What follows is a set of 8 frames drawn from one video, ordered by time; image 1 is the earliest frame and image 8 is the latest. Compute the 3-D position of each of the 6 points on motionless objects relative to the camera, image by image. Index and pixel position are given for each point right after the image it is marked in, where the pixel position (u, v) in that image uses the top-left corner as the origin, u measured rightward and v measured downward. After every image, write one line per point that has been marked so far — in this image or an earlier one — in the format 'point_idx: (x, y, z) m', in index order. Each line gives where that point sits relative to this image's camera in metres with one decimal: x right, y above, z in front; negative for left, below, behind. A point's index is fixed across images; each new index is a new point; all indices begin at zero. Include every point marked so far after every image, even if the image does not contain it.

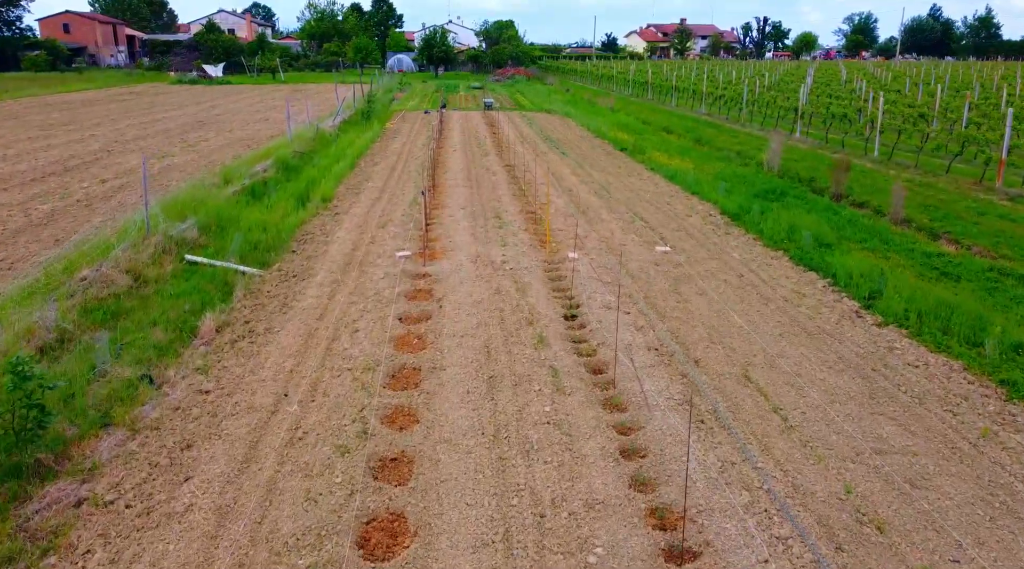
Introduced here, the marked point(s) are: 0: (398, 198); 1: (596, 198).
0: (-2.1, +1.6, +15.9) m
1: (+1.6, +1.6, +16.0) m
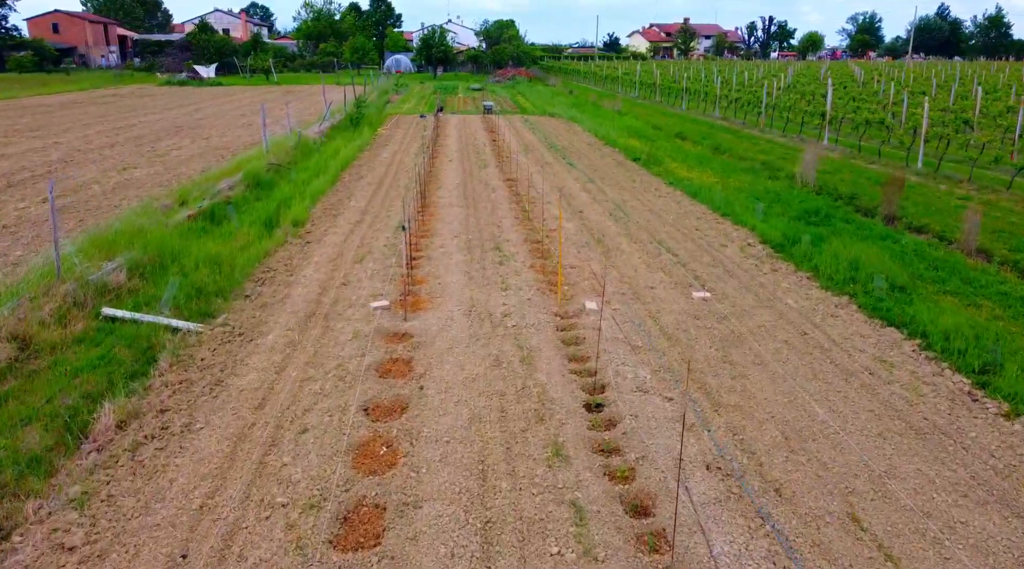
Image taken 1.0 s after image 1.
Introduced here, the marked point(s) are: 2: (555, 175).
0: (-2.1, +1.0, +13.7) m
1: (+1.6, +1.0, +13.7) m
2: (+1.0, +2.4, +18.9) m
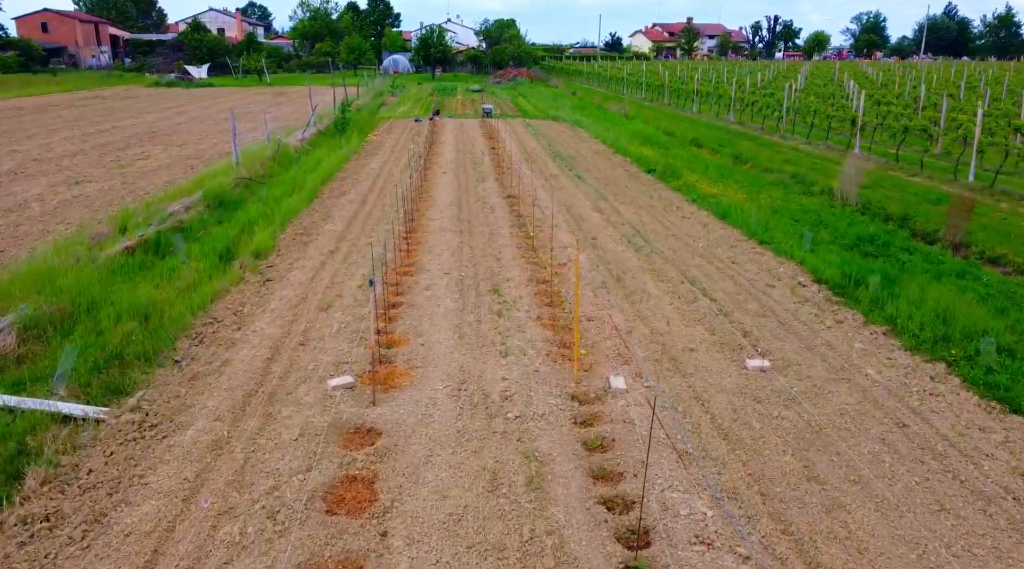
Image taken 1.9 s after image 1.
0: (-2.1, +0.4, +11.6) m
1: (+1.6, +0.4, +11.6) m
2: (+1.0, +1.8, +16.7) m
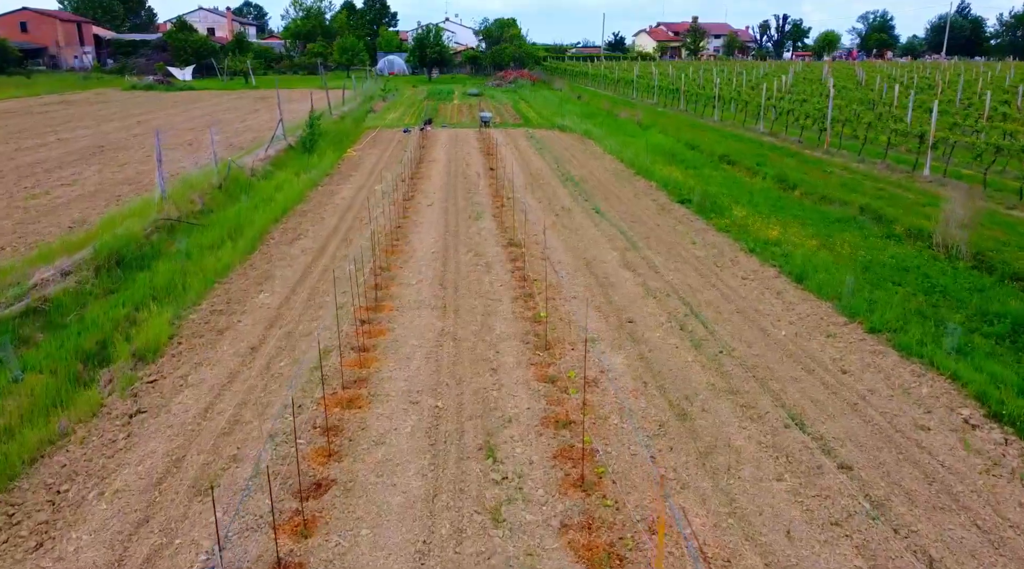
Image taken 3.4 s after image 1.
0: (-2.0, -0.7, +7.9) m
1: (+1.7, -0.6, +7.9) m
2: (+1.0, +0.7, +13.0) m
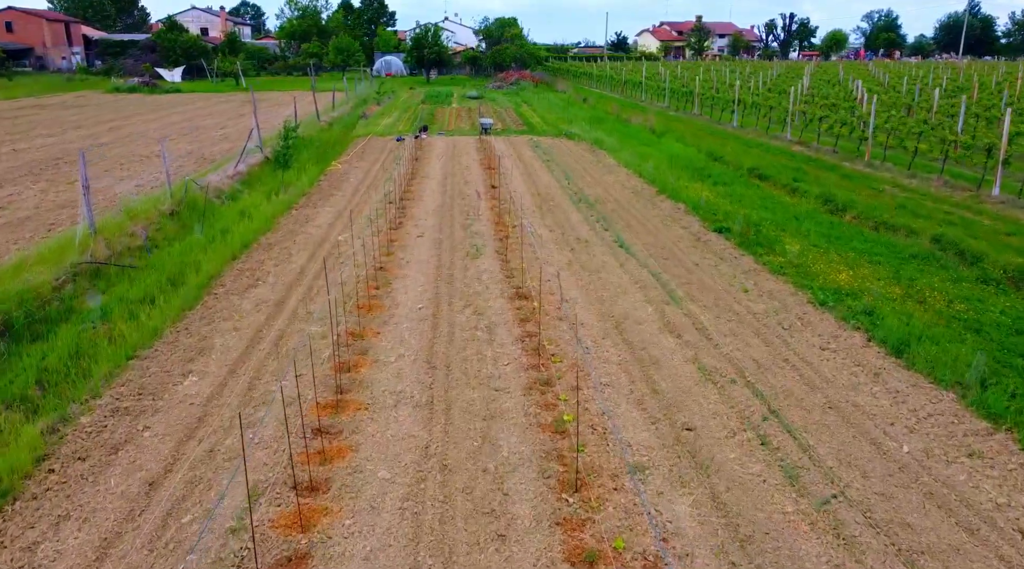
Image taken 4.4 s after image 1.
0: (-1.9, -1.4, +5.3) m
1: (+1.8, -1.3, +5.4) m
2: (+1.1, 0.0, +10.5) m
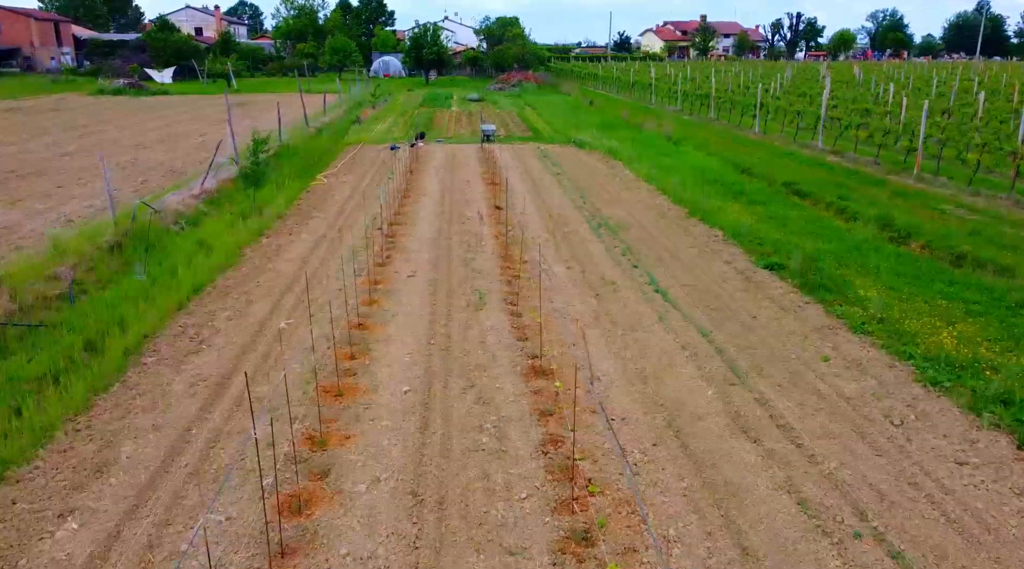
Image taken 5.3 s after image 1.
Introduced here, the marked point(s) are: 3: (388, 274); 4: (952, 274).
0: (-1.8, -2.0, +3.0) m
1: (+1.9, -2.0, +3.1) m
2: (+1.3, -0.6, +8.2) m
3: (-1.6, +0.1, +10.9) m
4: (+5.7, +0.1, +10.9) m
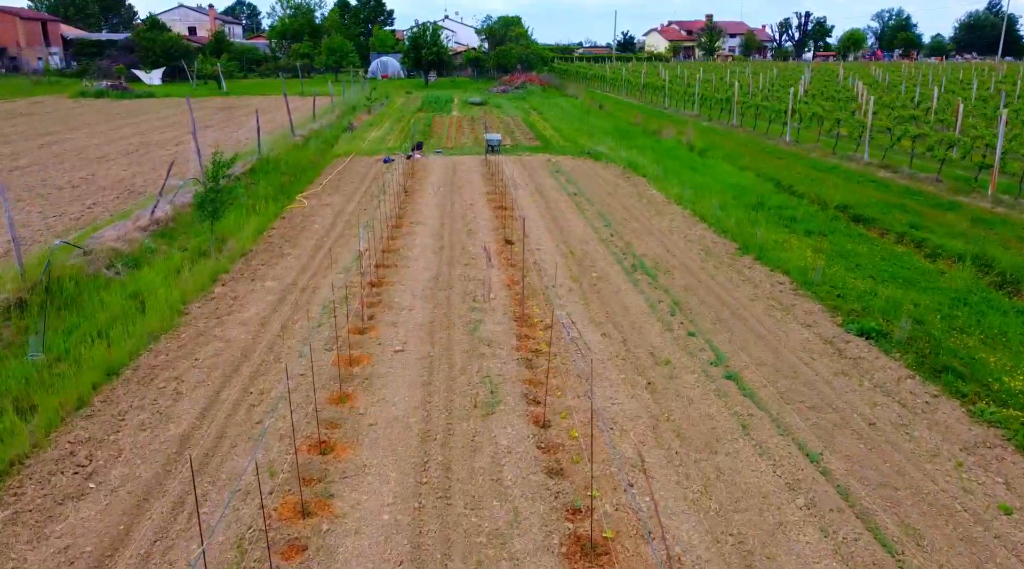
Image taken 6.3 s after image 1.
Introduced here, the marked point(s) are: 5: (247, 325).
0: (-1.6, -2.8, +0.4) m
1: (+2.1, -2.7, +0.4) m
2: (+1.5, -1.4, +5.5) m
3: (-1.4, -0.6, +8.3) m
4: (+5.9, -0.6, +8.3) m
5: (-2.9, -0.4, +9.0) m
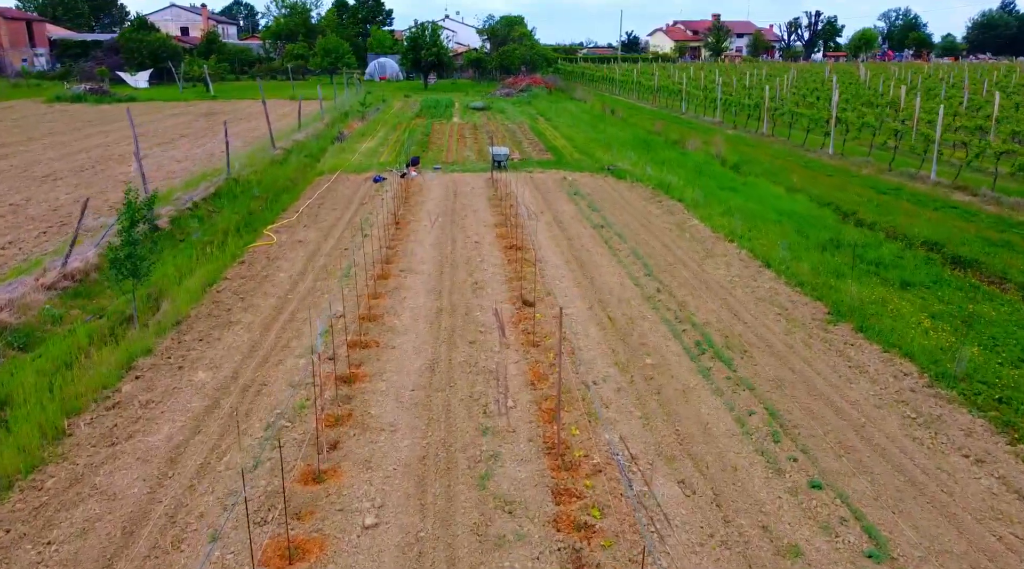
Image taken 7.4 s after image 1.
0: (-1.4, -3.6, -2.6) m
1: (+2.3, -3.6, -2.6) m
2: (+1.7, -2.2, +2.5) m
3: (-1.2, -1.5, +5.3) m
4: (+6.1, -1.5, +5.3) m
5: (-2.6, -1.3, +6.0) m
